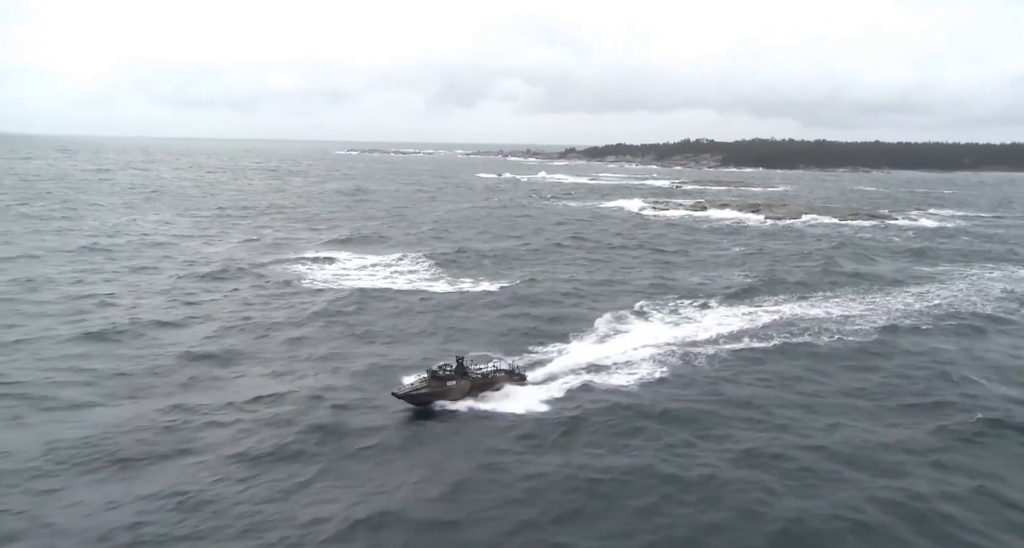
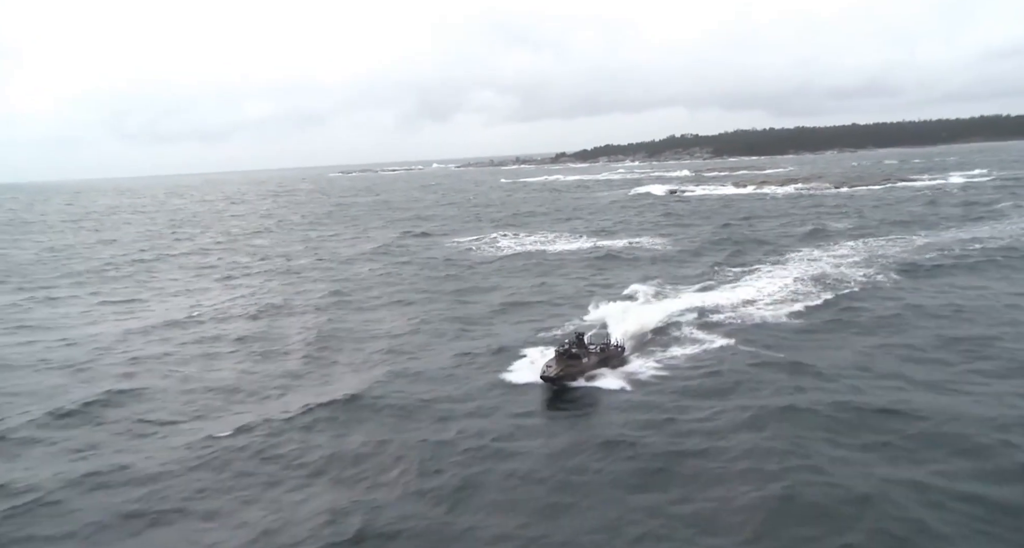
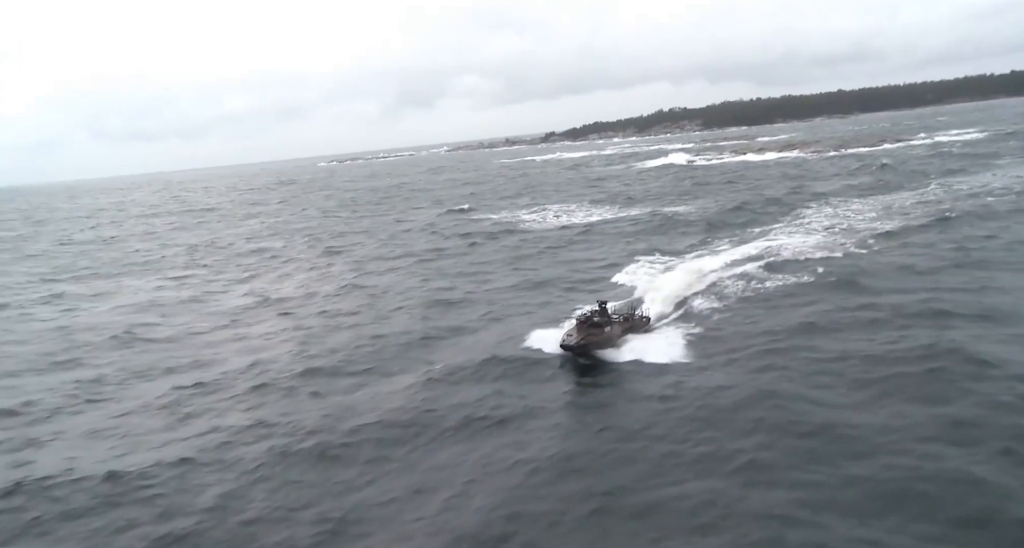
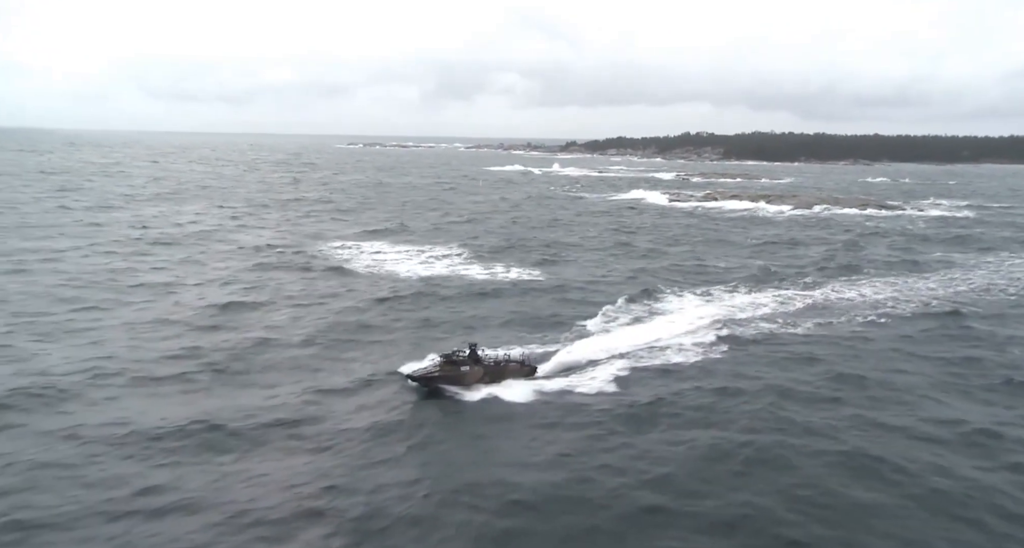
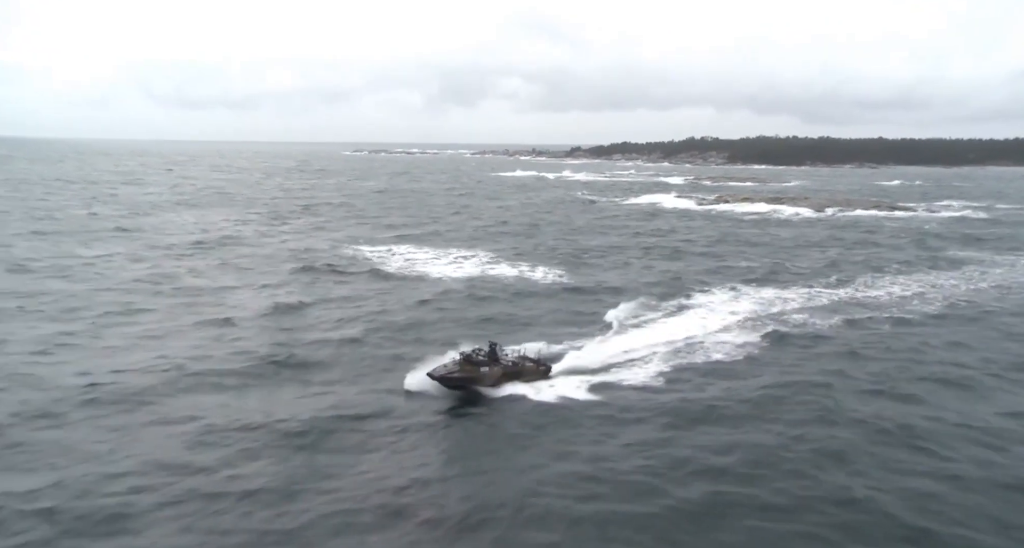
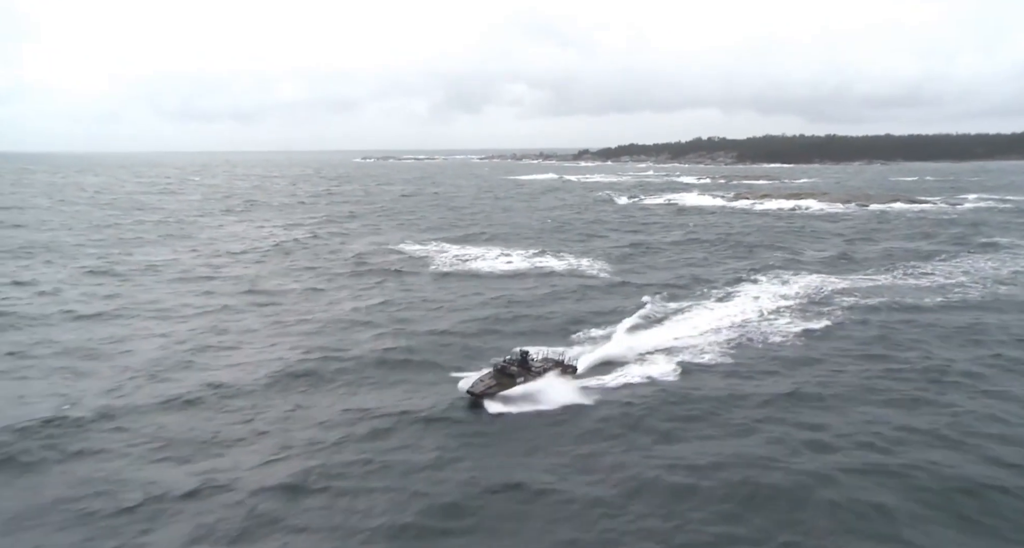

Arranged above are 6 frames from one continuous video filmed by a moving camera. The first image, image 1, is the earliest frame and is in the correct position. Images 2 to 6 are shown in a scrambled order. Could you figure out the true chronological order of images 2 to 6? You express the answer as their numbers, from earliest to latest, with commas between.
4, 5, 6, 2, 3
